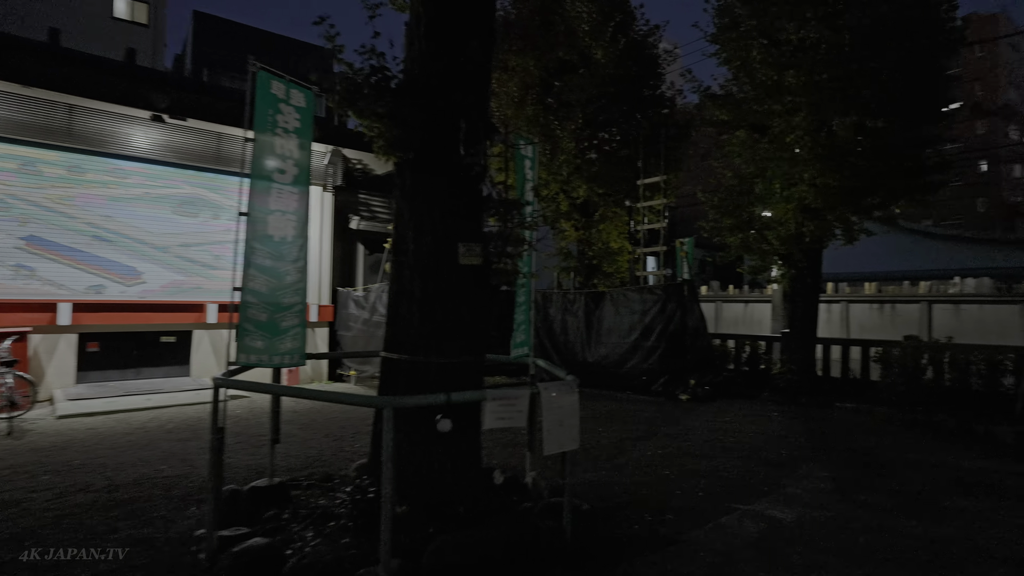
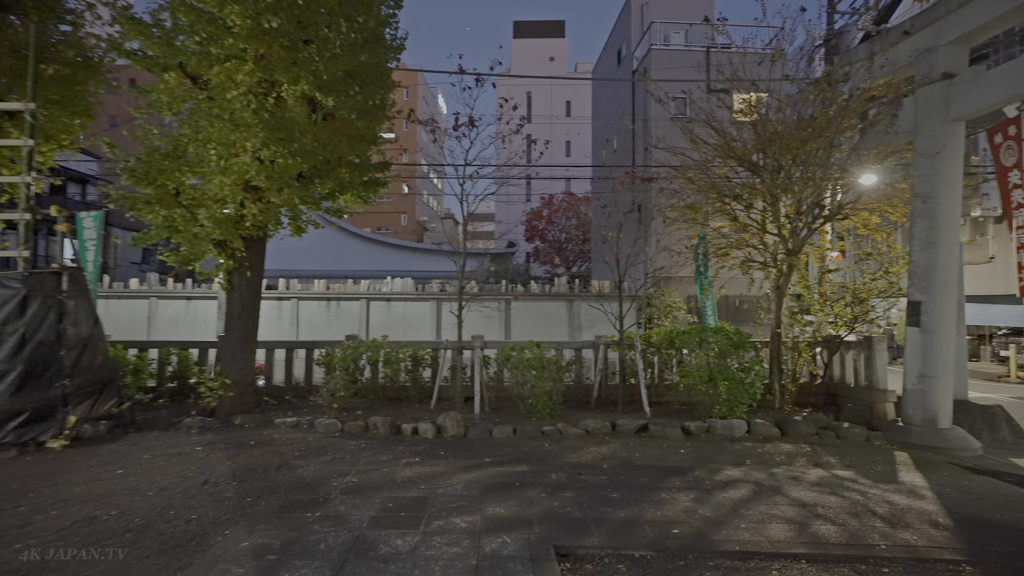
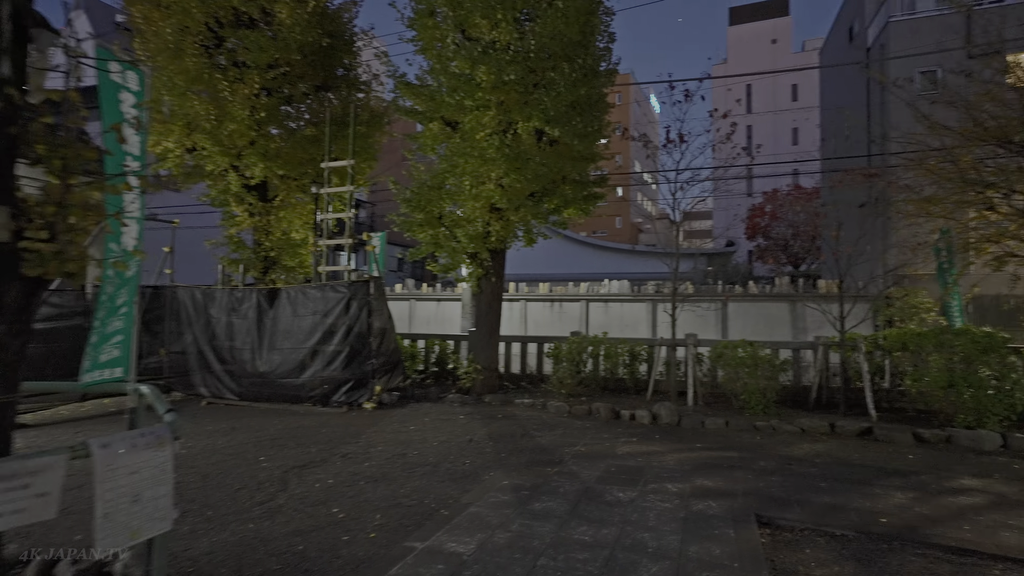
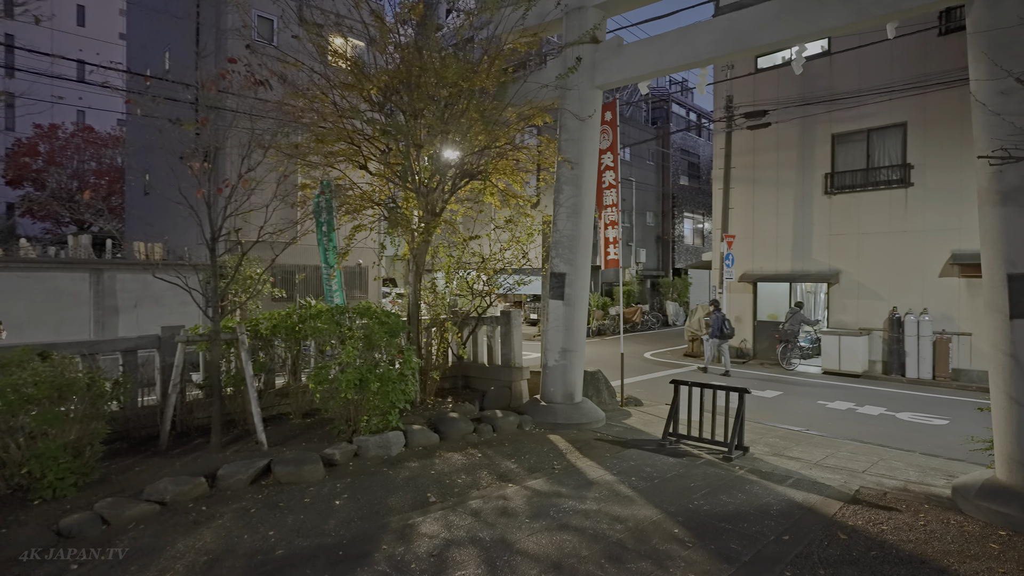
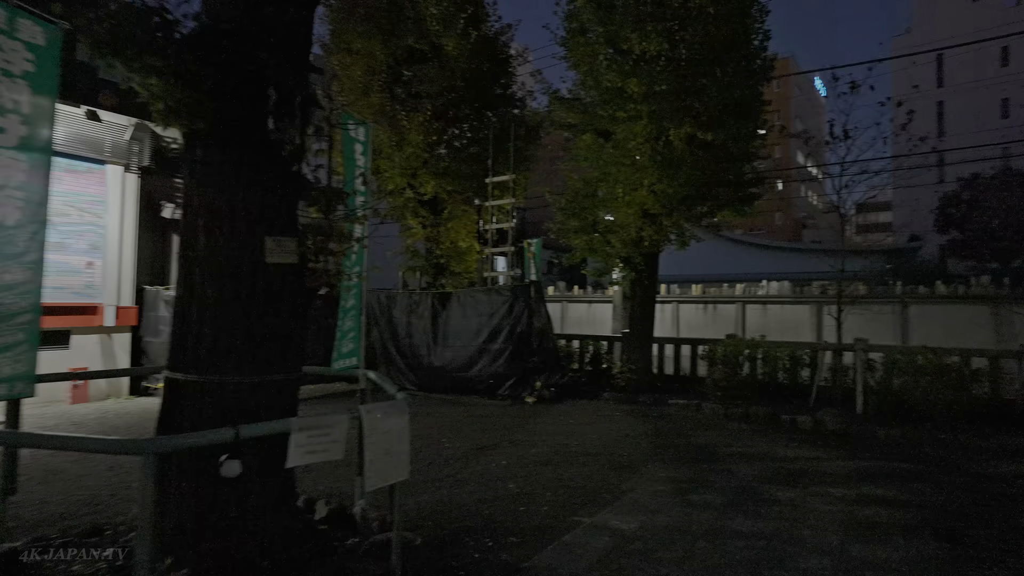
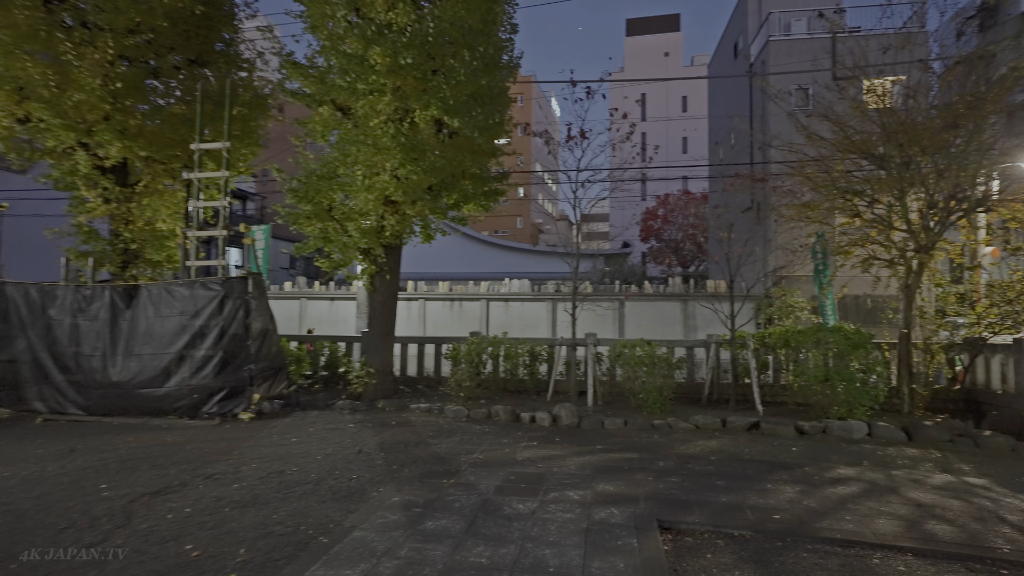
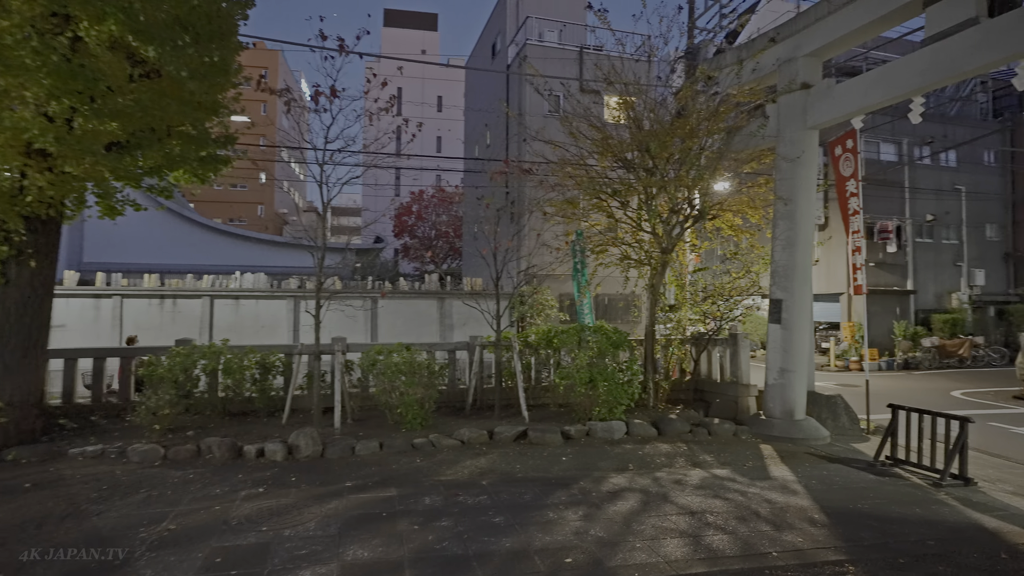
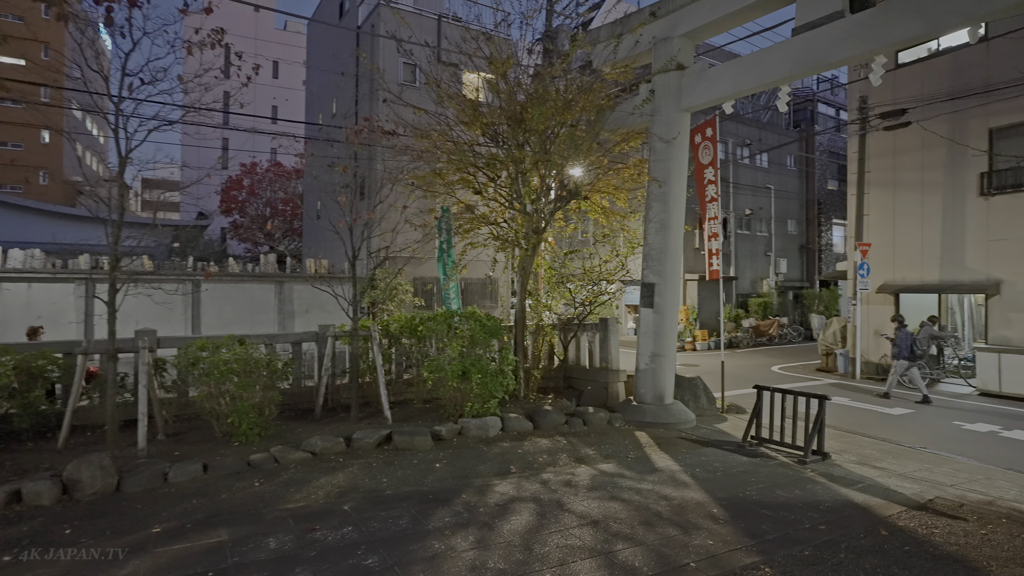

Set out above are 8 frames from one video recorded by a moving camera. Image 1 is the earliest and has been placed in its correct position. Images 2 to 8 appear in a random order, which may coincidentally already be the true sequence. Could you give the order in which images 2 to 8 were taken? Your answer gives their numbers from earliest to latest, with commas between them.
5, 3, 6, 2, 7, 8, 4
